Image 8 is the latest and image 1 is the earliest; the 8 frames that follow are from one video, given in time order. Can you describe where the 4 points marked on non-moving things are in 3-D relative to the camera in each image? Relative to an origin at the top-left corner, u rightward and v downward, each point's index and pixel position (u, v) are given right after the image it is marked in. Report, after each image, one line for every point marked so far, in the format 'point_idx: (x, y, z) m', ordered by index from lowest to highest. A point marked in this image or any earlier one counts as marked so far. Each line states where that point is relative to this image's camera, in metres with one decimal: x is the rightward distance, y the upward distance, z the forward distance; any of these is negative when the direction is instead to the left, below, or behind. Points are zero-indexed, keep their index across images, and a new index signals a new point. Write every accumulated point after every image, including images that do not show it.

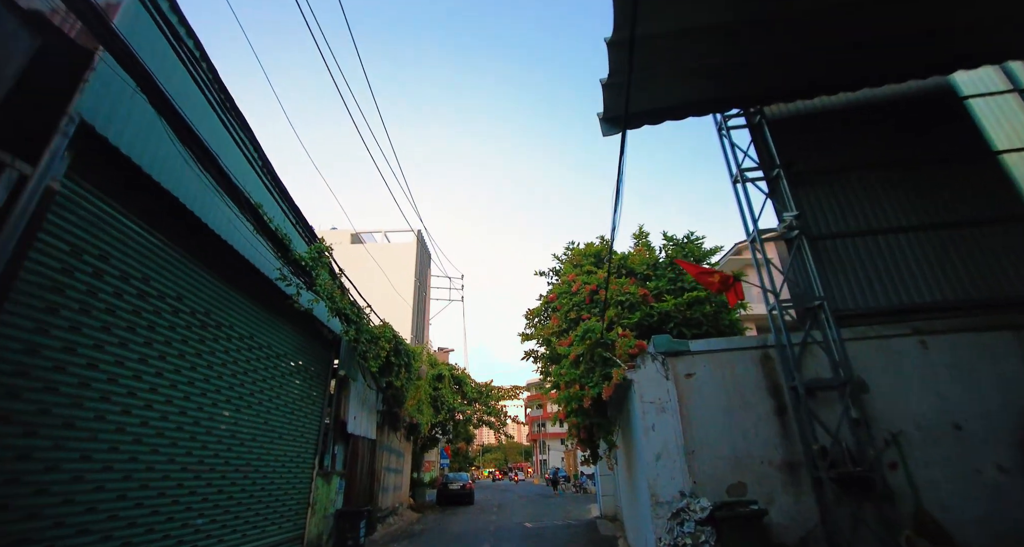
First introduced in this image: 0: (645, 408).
0: (+1.5, -1.5, +5.3) m
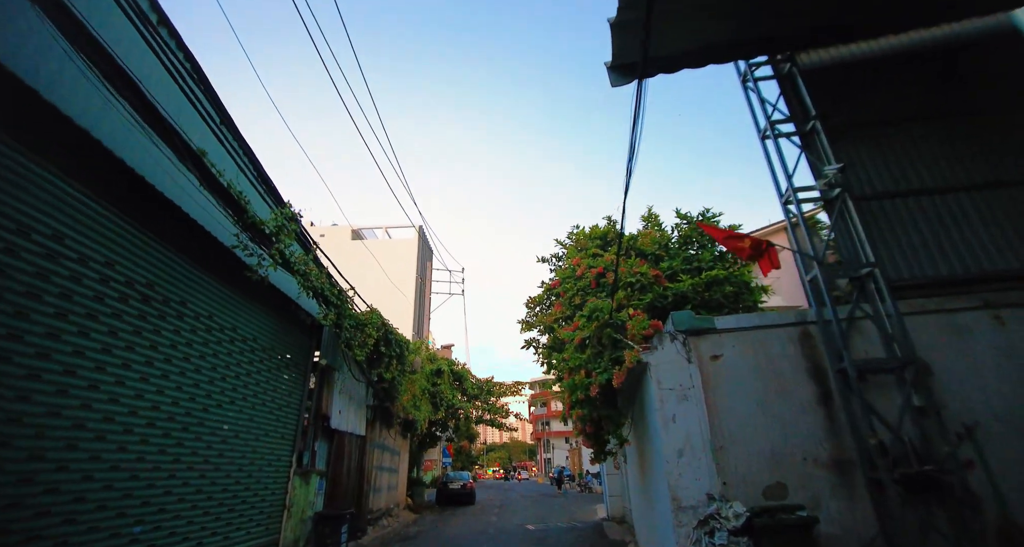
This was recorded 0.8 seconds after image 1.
0: (+1.4, -1.2, +4.5) m
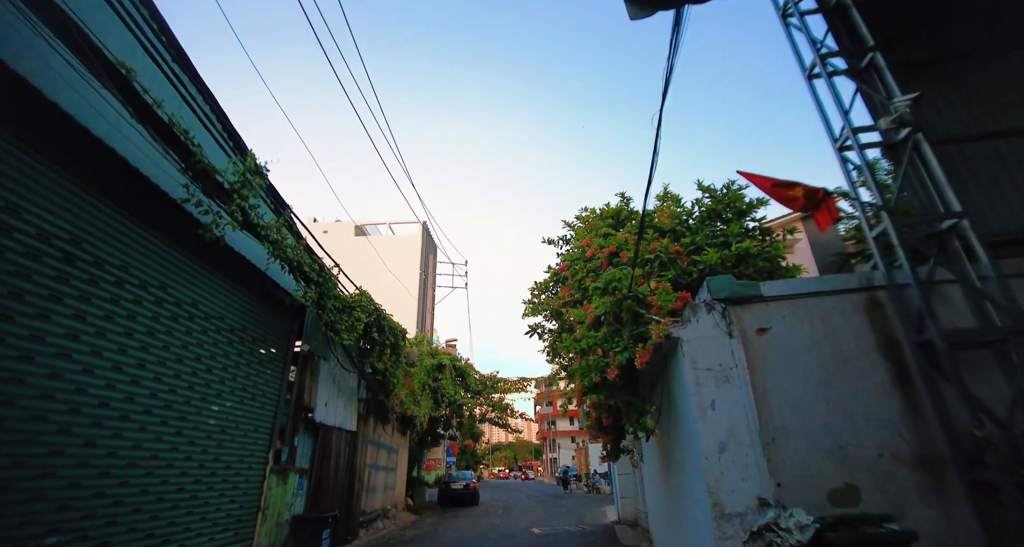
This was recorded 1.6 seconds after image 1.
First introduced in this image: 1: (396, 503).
0: (+1.5, -0.8, +3.6) m
1: (-3.4, -6.8, +13.8) m
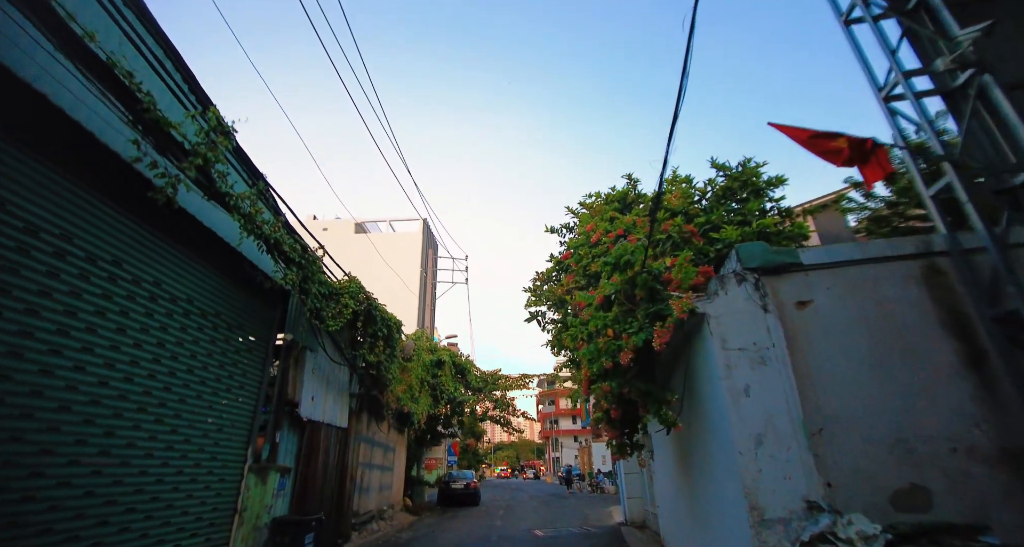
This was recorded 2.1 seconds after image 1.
0: (+1.4, -0.6, +3.1) m
1: (-3.4, -6.5, +13.2) m
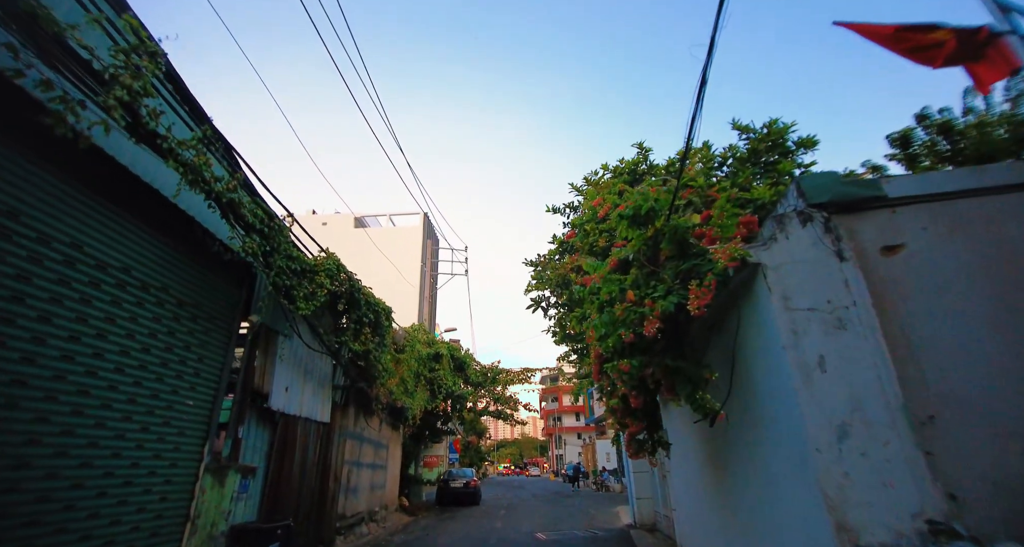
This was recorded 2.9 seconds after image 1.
0: (+1.4, -0.2, +2.3) m
1: (-3.4, -6.2, +12.5) m
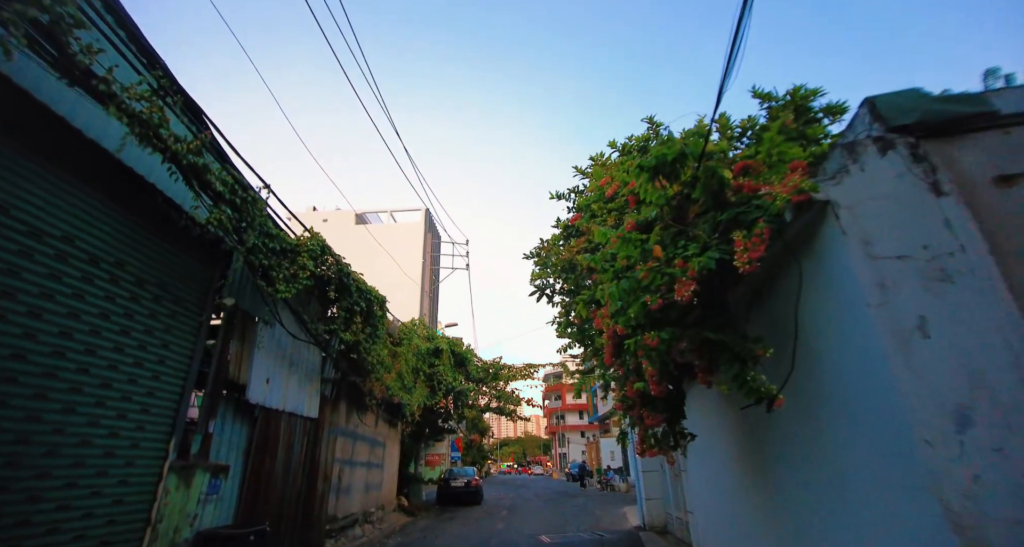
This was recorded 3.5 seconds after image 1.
0: (+1.4, 0.0, +1.7) m
1: (-3.3, -5.9, +12.0) m
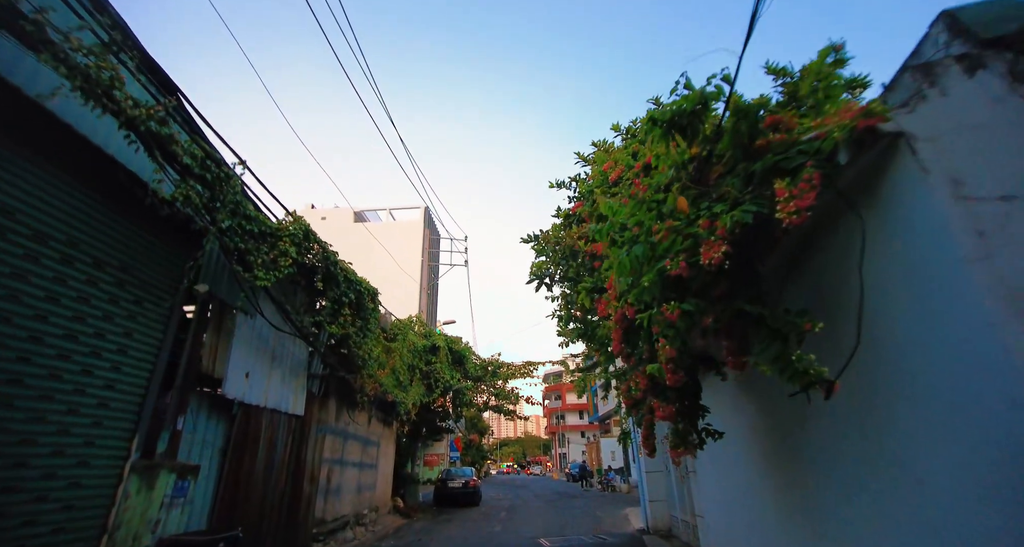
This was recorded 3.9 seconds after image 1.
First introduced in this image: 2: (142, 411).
0: (+1.3, +0.2, +1.3) m
1: (-3.3, -5.7, +11.6) m
2: (-3.3, -1.3, +4.2) m
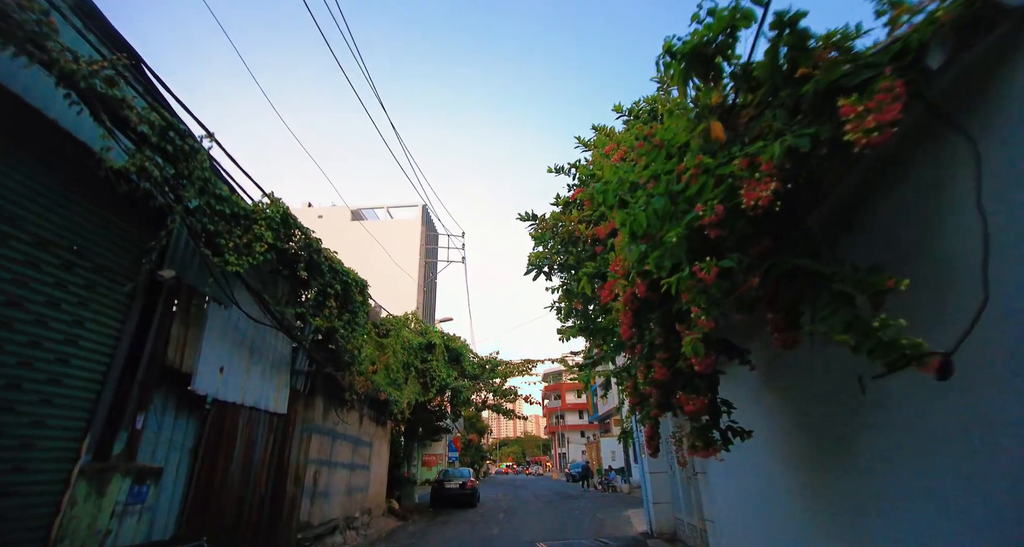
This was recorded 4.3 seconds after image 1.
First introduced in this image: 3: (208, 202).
0: (+1.3, +0.3, +0.9) m
1: (-3.4, -5.6, +11.1) m
2: (-3.4, -1.1, +3.8) m
3: (-2.8, +0.7, +4.4) m
